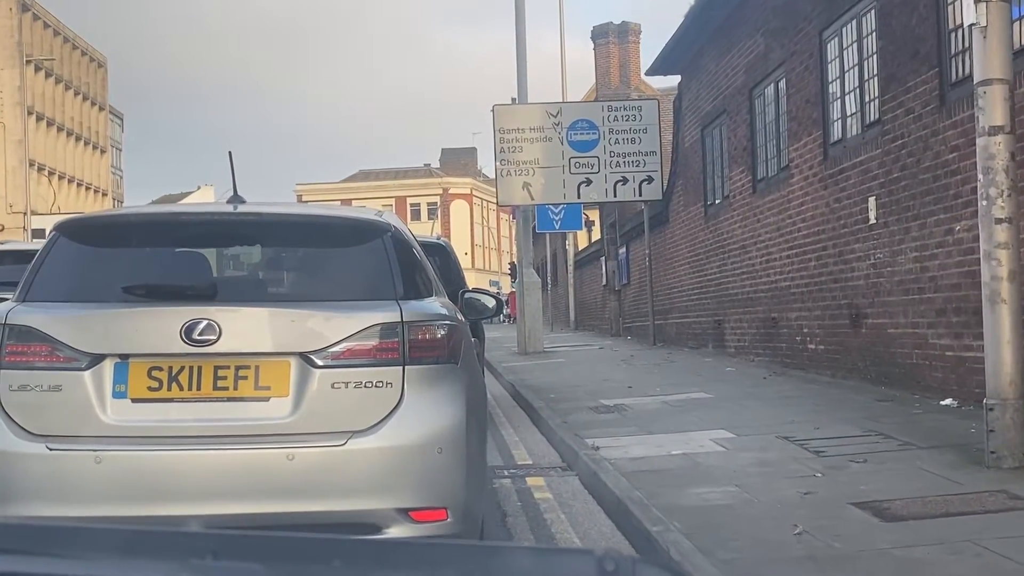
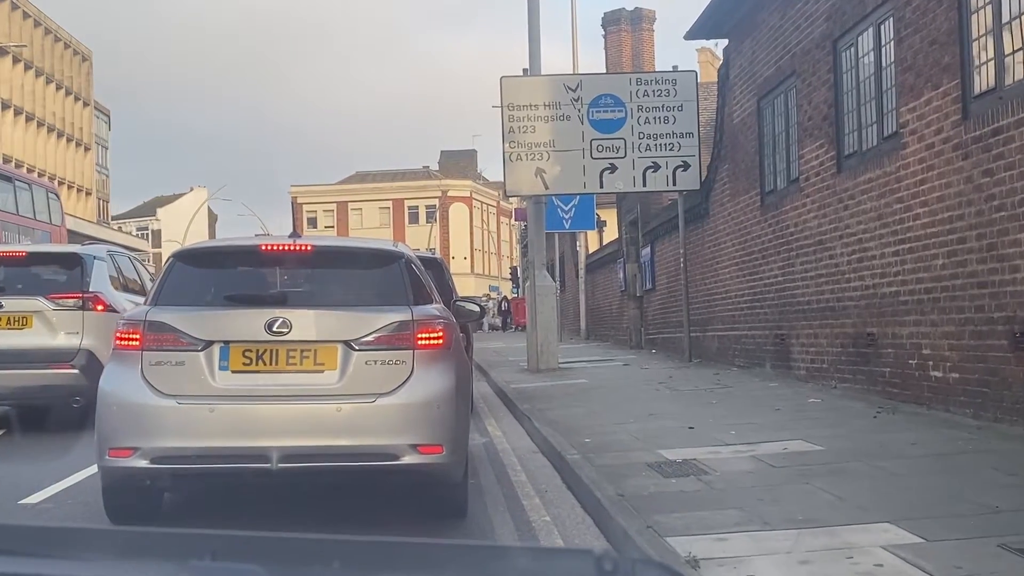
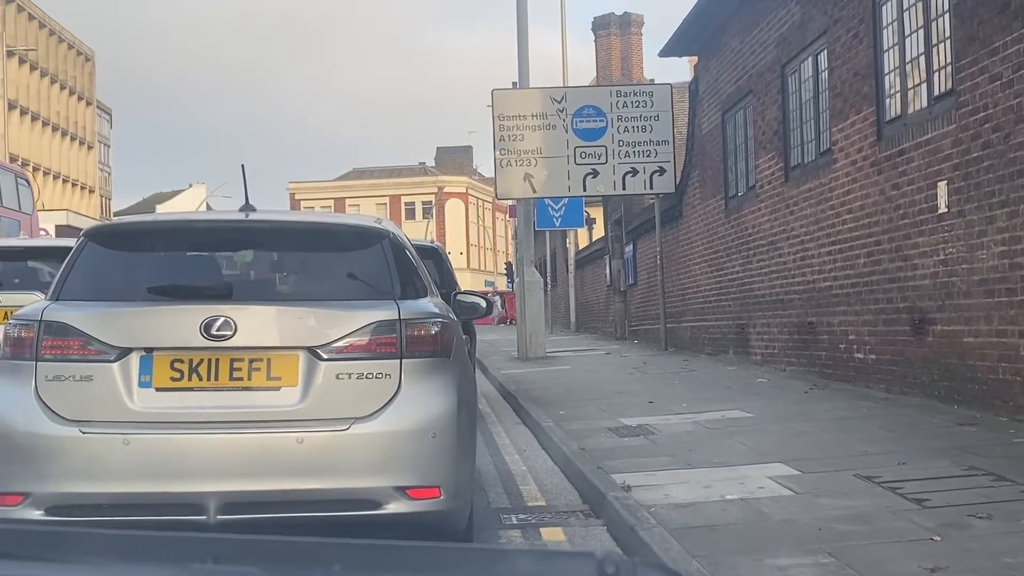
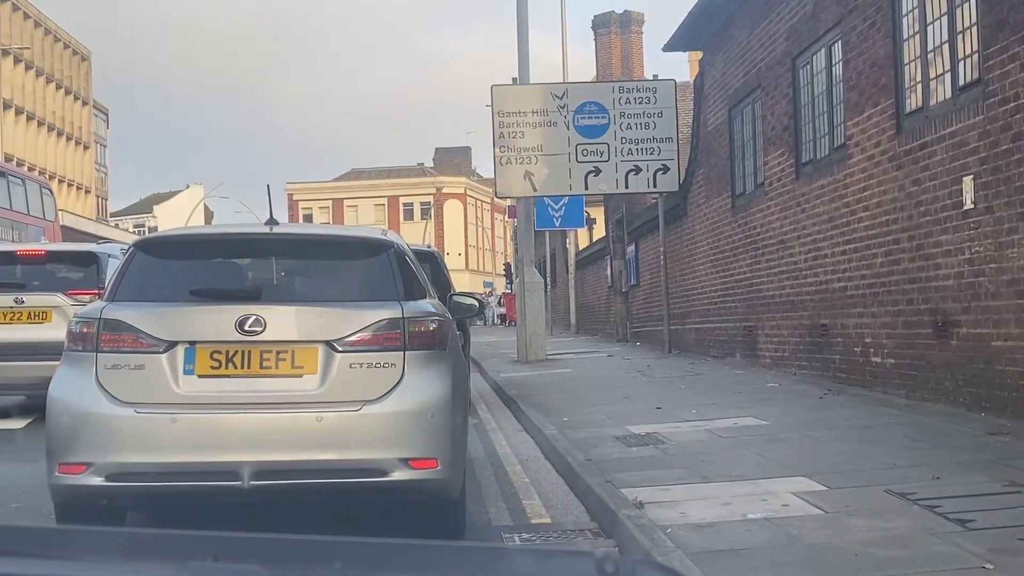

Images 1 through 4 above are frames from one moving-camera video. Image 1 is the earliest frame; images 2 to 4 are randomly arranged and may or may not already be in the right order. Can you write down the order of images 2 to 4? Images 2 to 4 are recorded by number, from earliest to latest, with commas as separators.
3, 4, 2
